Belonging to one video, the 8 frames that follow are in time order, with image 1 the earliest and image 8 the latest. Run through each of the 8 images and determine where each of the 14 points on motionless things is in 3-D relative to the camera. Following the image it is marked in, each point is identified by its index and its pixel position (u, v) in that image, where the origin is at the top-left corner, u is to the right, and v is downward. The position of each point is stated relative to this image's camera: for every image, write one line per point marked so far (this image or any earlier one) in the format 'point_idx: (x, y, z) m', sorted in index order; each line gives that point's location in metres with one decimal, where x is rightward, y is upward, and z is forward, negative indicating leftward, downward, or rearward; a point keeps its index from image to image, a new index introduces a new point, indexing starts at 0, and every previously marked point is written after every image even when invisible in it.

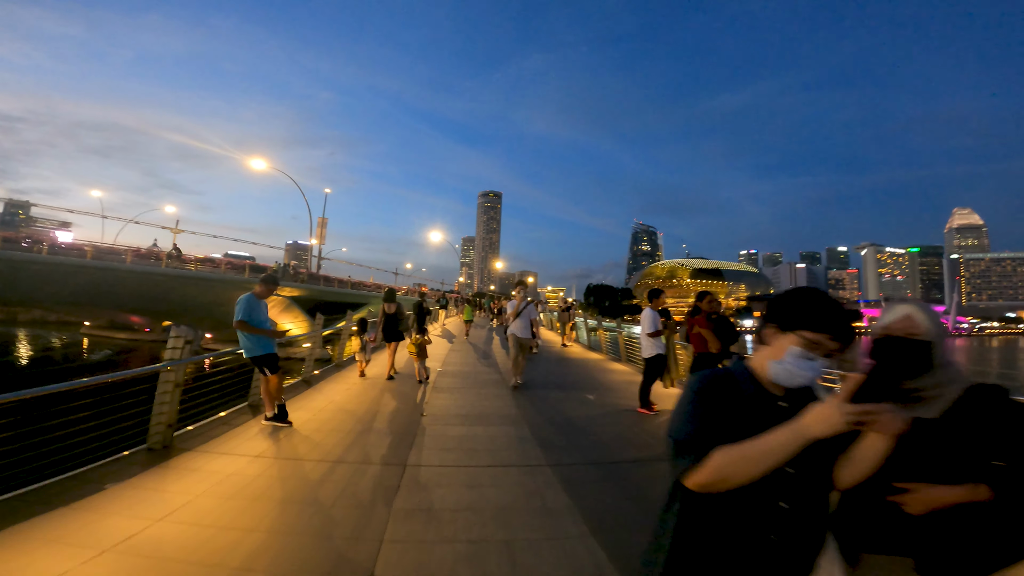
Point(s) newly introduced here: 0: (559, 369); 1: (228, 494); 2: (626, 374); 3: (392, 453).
0: (+1.4, -2.1, +11.9) m
1: (-2.5, -1.8, +4.2) m
2: (+2.7, -2.0, +11.0) m
3: (-1.3, -1.8, +5.2) m
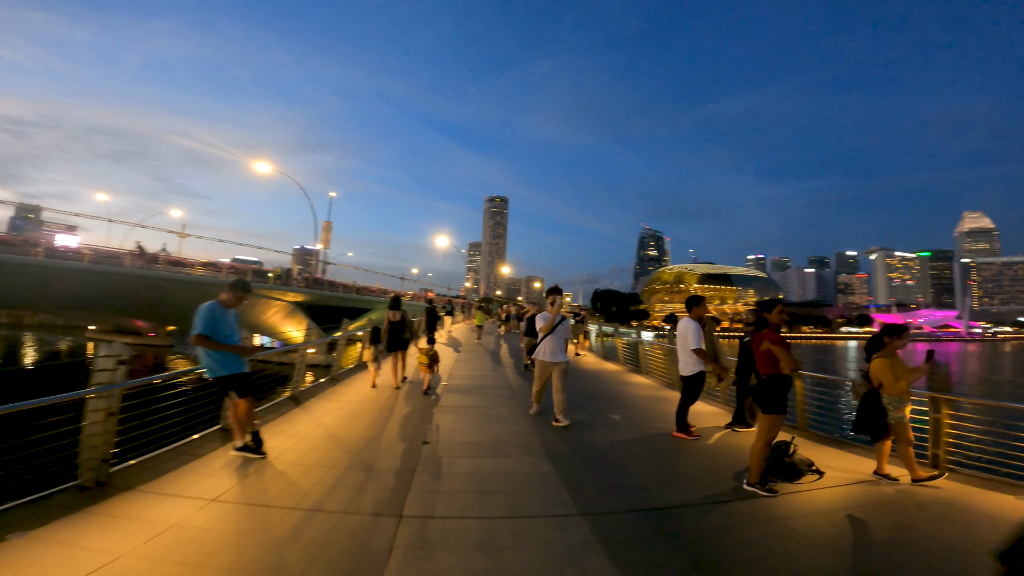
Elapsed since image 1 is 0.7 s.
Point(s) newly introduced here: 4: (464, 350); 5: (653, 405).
0: (+1.6, -2.2, +10.9) m
1: (-2.3, -1.8, +3.2) m
2: (+3.0, -2.1, +10.0) m
3: (-1.1, -1.8, +4.2) m
4: (-1.5, -2.1, +16.5) m
5: (+2.4, -2.0, +8.0) m
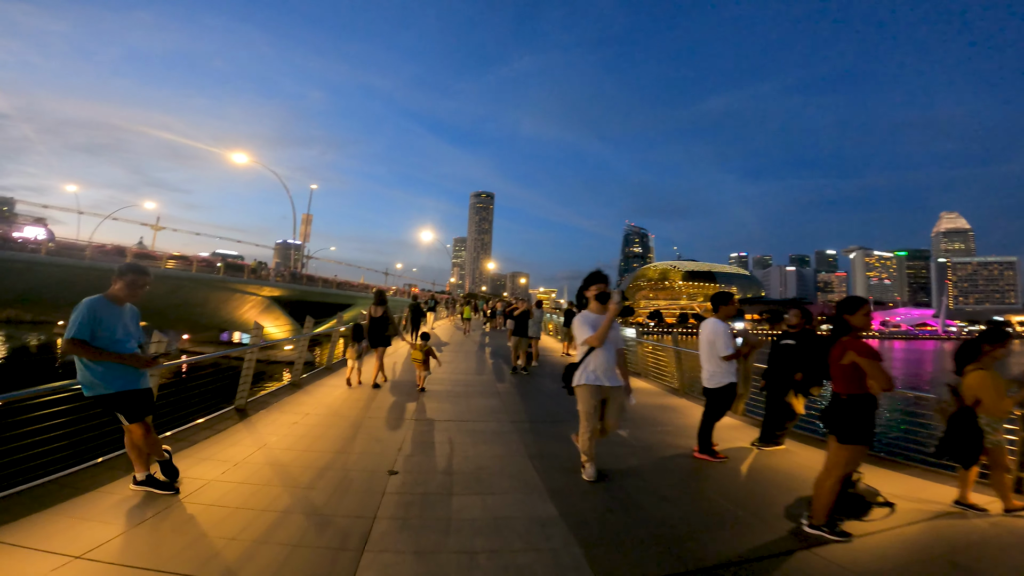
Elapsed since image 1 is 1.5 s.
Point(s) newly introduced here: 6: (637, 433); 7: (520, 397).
0: (+1.4, -2.0, +9.9) m
1: (-2.4, -1.8, +2.1) m
2: (+2.7, -2.0, +9.0) m
3: (-1.2, -1.8, +3.1) m
4: (-1.9, -1.9, +15.4) m
5: (+2.3, -1.9, +7.0) m
6: (+1.6, -1.9, +6.0) m
7: (+0.2, -1.9, +8.1) m
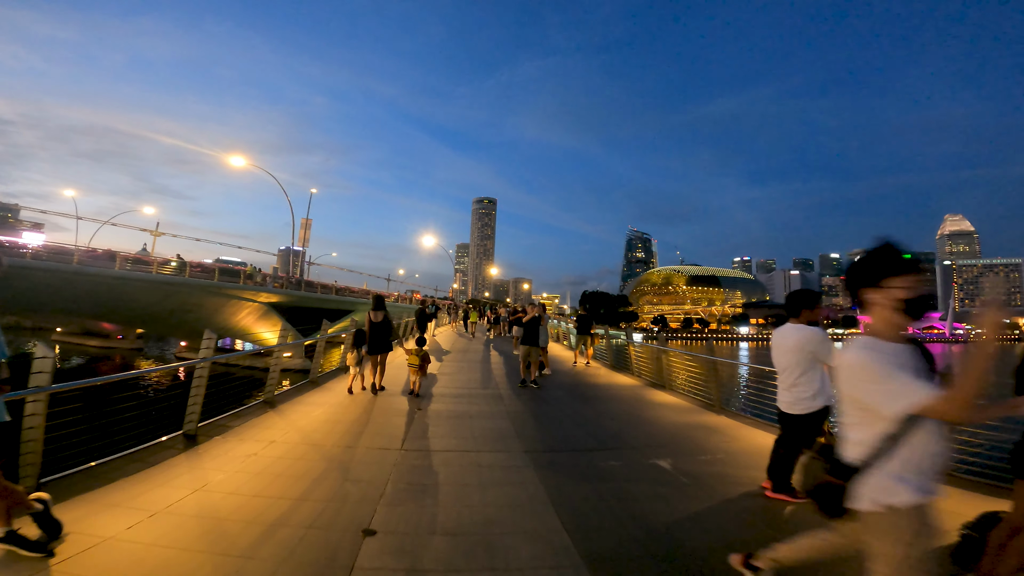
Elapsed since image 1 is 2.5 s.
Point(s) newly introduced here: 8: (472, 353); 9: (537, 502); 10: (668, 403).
0: (+1.5, -2.1, +8.8) m
1: (-2.2, -1.7, +0.9) m
2: (+2.9, -2.0, +7.9) m
3: (-1.1, -1.7, +2.0) m
4: (-1.7, -2.0, +14.3) m
5: (+2.4, -1.9, +5.8) m
6: (+1.8, -1.8, +4.9) m
7: (+0.4, -1.9, +7.0) m
8: (-1.3, -2.1, +15.1) m
9: (+0.2, -1.8, +3.9) m
10: (+2.7, -2.0, +8.2) m
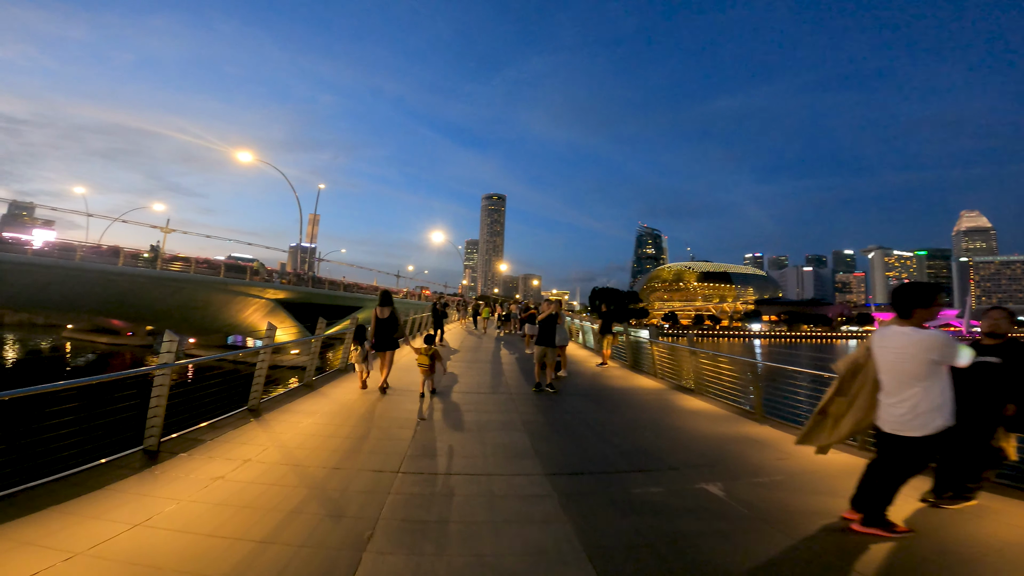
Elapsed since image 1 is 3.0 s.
0: (+1.8, -2.0, +8.0) m
1: (-2.2, -1.7, +0.2) m
2: (+3.1, -1.9, +7.0) m
3: (-1.0, -1.7, +1.2) m
4: (-1.4, -1.9, +13.5) m
5: (+2.6, -1.8, +5.0) m
6: (+1.9, -1.8, +4.1) m
7: (+0.6, -1.8, +6.2) m
8: (-0.9, -1.9, +14.4) m
9: (+0.4, -1.7, +3.1) m
10: (+2.9, -1.9, +7.4) m
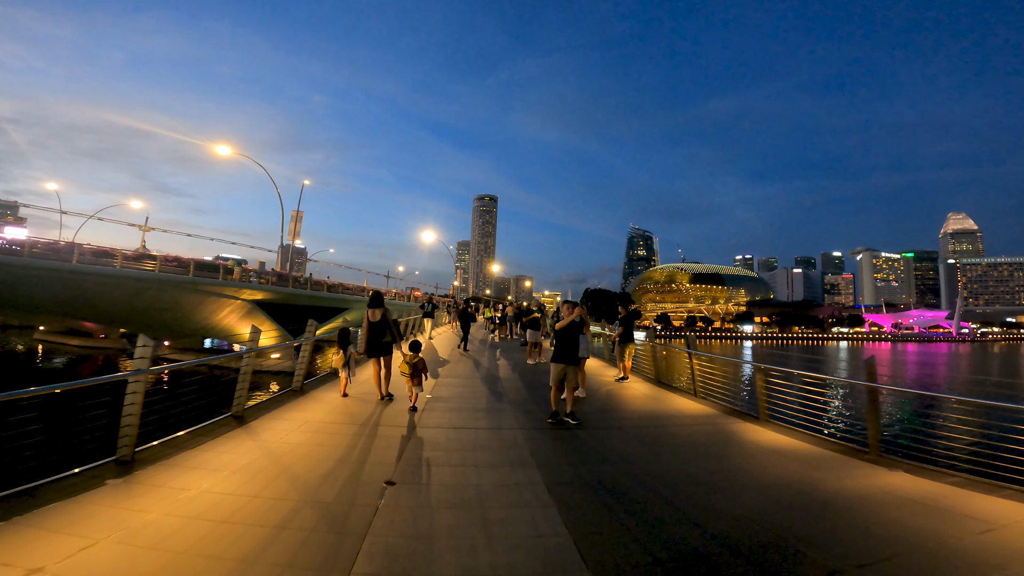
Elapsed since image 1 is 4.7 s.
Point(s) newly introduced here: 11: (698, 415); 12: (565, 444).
0: (+1.9, -1.9, +5.9) m
1: (-1.9, -1.6, -1.9) m
2: (+3.2, -1.9, +5.0) m
3: (-0.7, -1.6, -0.9) m
4: (-1.4, -1.9, +11.4) m
5: (+2.8, -1.8, +3.0) m
6: (+2.1, -1.7, +2.1) m
7: (+0.7, -1.8, +4.1) m
8: (-0.9, -1.9, +12.3) m
9: (+0.6, -1.7, +1.1) m
10: (+3.1, -1.9, +5.4) m
11: (+2.8, -2.0, +7.1) m
12: (+0.4, -1.8, +5.3) m
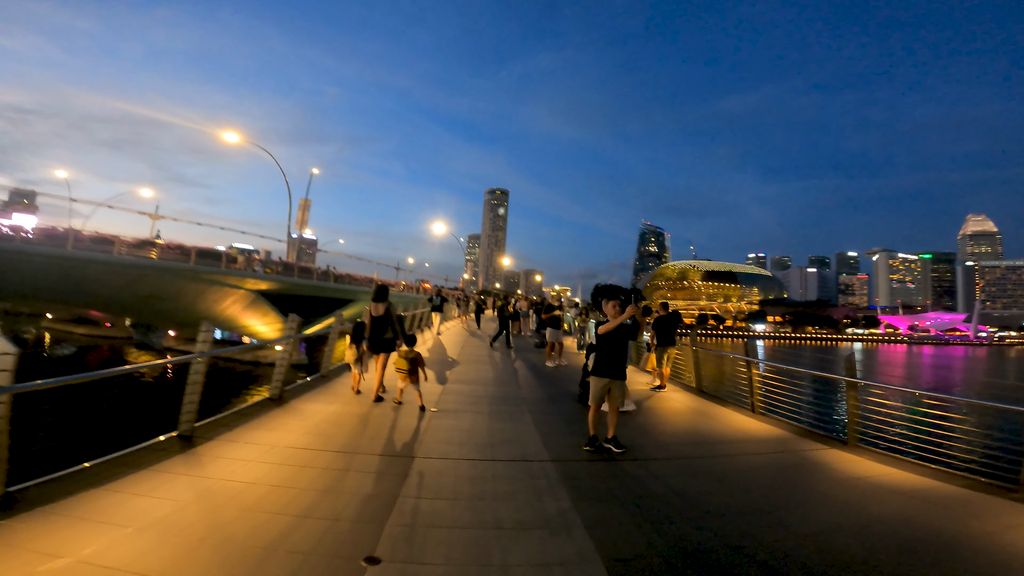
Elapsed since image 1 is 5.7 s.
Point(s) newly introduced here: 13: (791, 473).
0: (+2.2, -1.9, +4.6) m
1: (-1.8, -1.6, -3.2) m
2: (+3.5, -1.8, +3.6) m
3: (-0.6, -1.6, -2.2) m
4: (-1.0, -1.7, +10.1) m
5: (+3.0, -1.7, +1.6) m
6: (+2.3, -1.7, +0.7) m
7: (+0.9, -1.7, +2.8) m
8: (-0.5, -1.7, +11.0) m
9: (+0.8, -1.6, -0.2) m
10: (+3.3, -1.9, +4.0) m
11: (+3.1, -1.9, +5.8) m
12: (+0.7, -1.7, +4.0) m
13: (+2.8, -1.9, +4.7) m
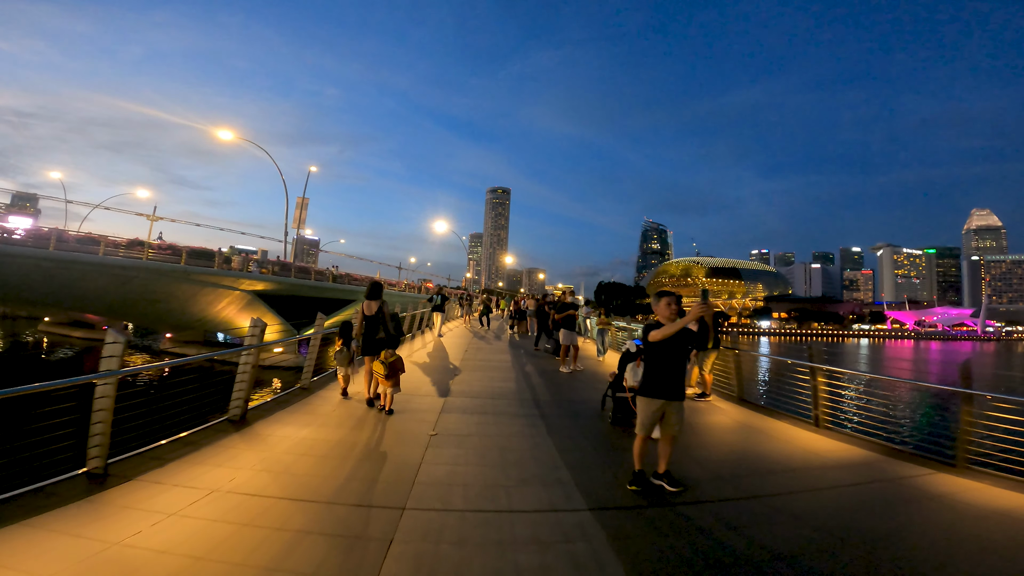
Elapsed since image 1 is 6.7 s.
0: (+2.3, -1.8, +3.4) m
1: (-1.6, -1.5, -4.4) m
2: (+3.7, -1.7, +2.4) m
3: (-0.4, -1.5, -3.4) m
4: (-0.8, -1.6, +9.0) m
5: (+3.1, -1.6, +0.4) m
6: (+2.5, -1.6, -0.5) m
7: (+1.1, -1.6, +1.6) m
8: (-0.3, -1.6, +9.8) m
9: (+0.9, -1.6, -1.4) m
10: (+3.5, -1.8, +2.8) m
11: (+3.3, -1.8, +4.6) m
12: (+0.9, -1.7, +2.8) m
13: (+3.0, -1.8, +3.5) m
